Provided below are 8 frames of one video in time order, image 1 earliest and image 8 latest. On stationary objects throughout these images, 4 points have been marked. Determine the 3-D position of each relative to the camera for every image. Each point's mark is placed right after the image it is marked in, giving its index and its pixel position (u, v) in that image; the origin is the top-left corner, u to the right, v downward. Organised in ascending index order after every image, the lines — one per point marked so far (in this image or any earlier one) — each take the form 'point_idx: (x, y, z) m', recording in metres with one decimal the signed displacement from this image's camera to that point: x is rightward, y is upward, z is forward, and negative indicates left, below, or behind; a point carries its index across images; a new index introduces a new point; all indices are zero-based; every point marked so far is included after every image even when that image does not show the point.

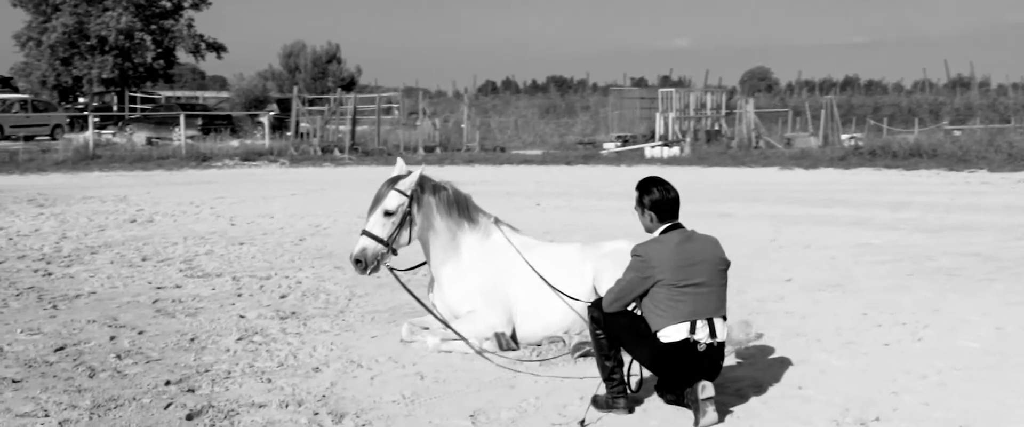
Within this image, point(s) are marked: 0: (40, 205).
0: (-5.9, +0.1, +14.7) m
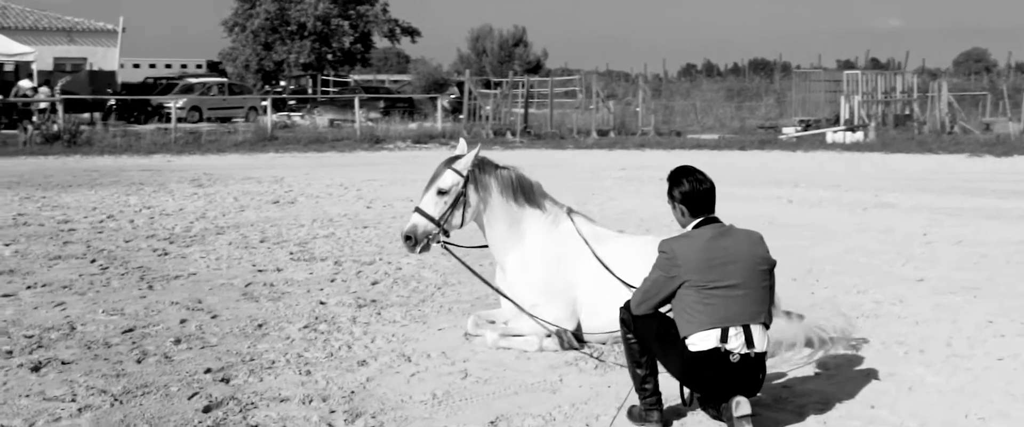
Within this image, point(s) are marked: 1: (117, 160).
0: (-4.0, +0.4, +15.2) m
1: (-6.2, +0.9, +18.9) m
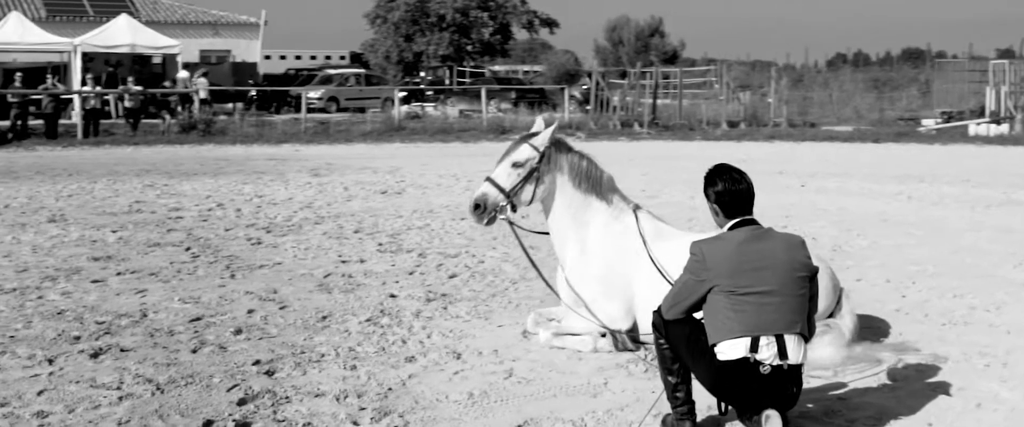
0: (-2.6, +0.5, +15.4) m
1: (-4.3, +1.1, +19.4) m
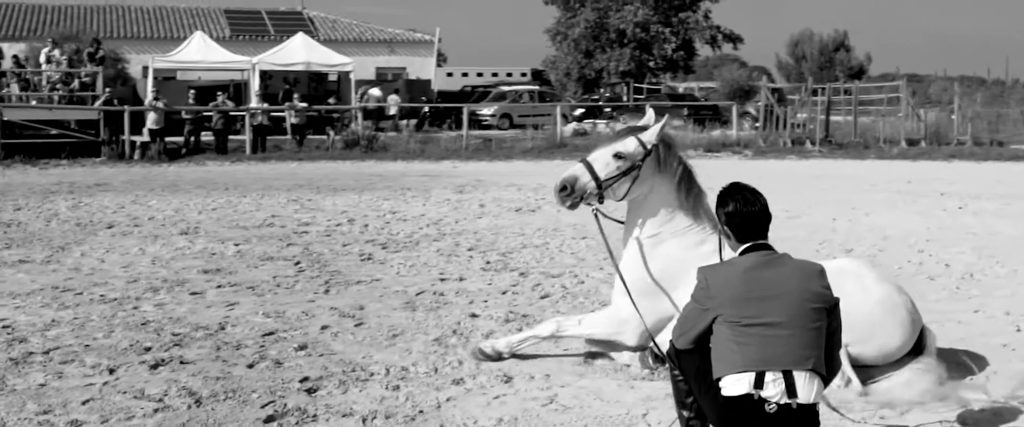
0: (-0.7, +0.3, +15.4) m
1: (-1.7, +0.8, +19.6) m
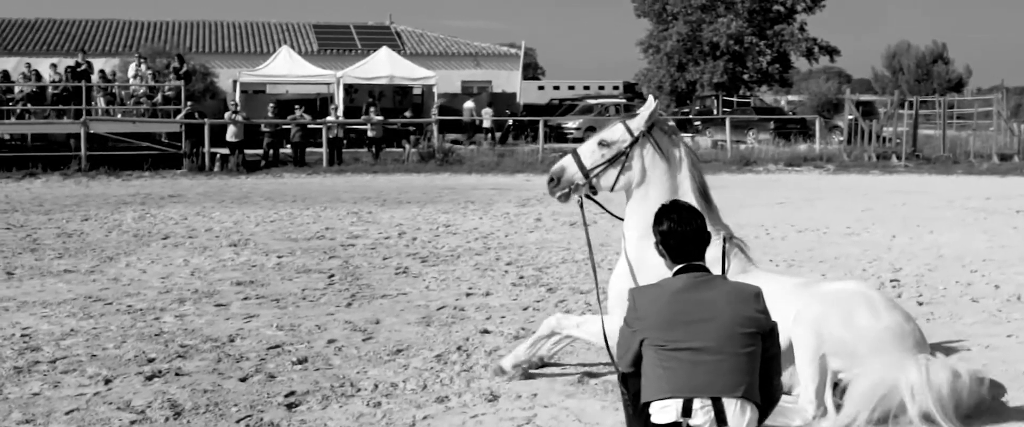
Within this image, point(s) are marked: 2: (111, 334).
0: (+0.1, +0.1, +15.3) m
1: (-0.5, +0.6, +19.6) m
2: (-2.5, -0.8, +7.4) m
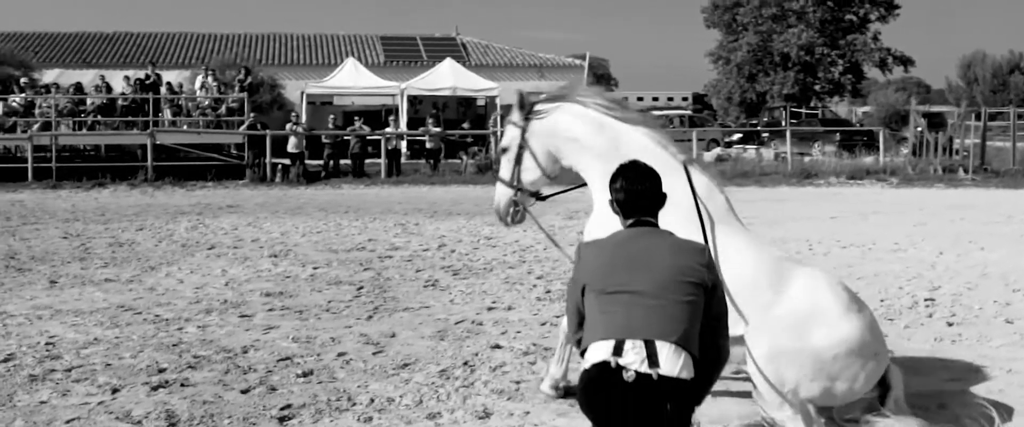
0: (+0.7, 0.0, +15.3) m
1: (+0.4, +0.4, +19.6) m
2: (-2.4, -0.8, +7.6) m
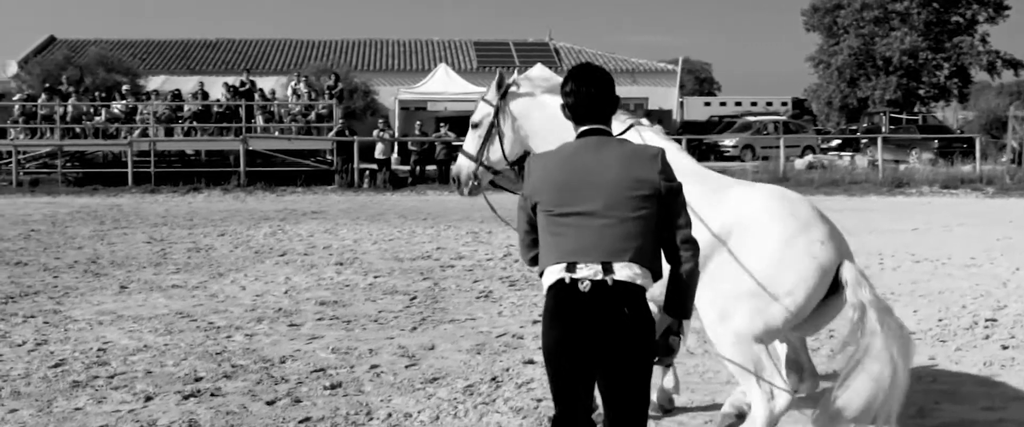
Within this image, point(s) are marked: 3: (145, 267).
0: (+1.7, -0.2, +15.2) m
1: (+1.8, +0.3, +19.5) m
2: (-2.2, -0.9, +7.8) m
3: (-3.6, -0.5, +11.8) m
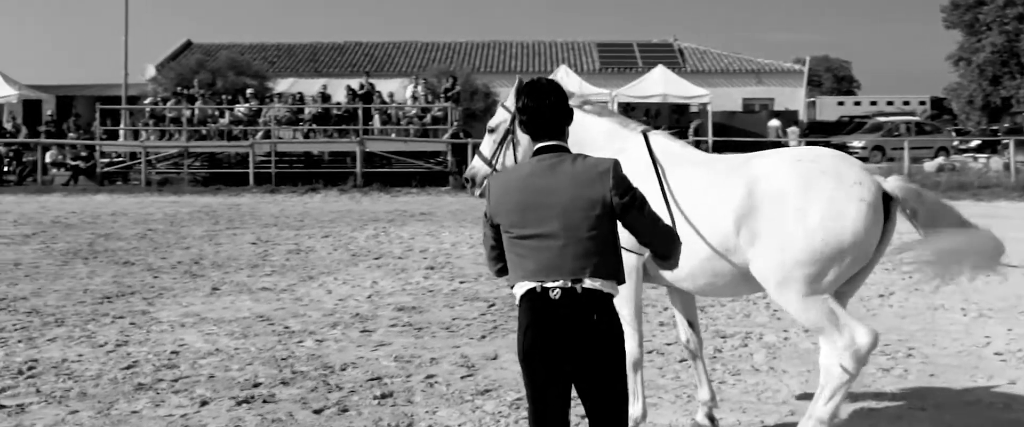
0: (+3.0, -0.2, +14.8) m
1: (+3.6, +0.2, +19.1) m
2: (-1.8, -1.0, +8.0) m
3: (-2.7, -0.6, +12.1) m
